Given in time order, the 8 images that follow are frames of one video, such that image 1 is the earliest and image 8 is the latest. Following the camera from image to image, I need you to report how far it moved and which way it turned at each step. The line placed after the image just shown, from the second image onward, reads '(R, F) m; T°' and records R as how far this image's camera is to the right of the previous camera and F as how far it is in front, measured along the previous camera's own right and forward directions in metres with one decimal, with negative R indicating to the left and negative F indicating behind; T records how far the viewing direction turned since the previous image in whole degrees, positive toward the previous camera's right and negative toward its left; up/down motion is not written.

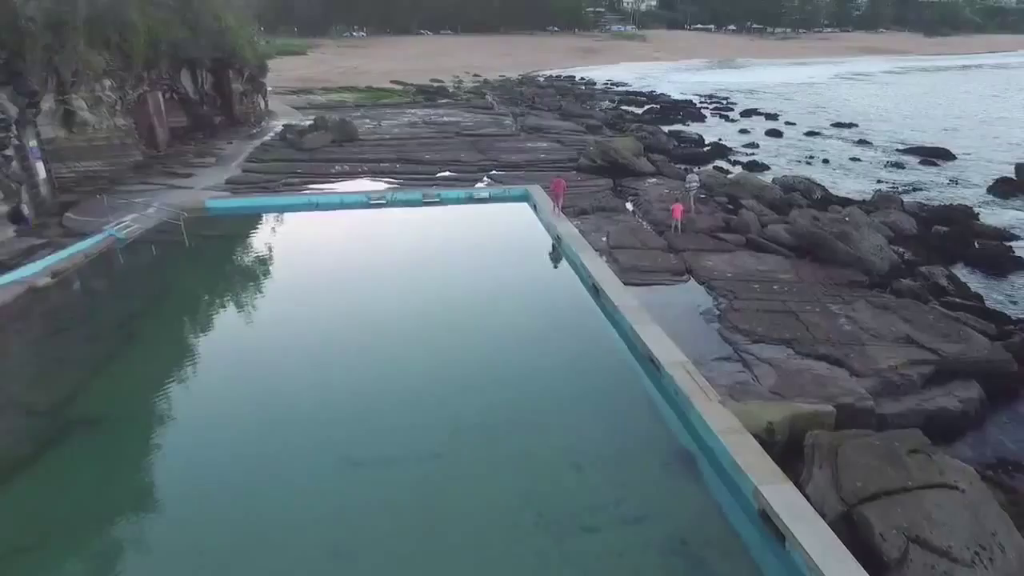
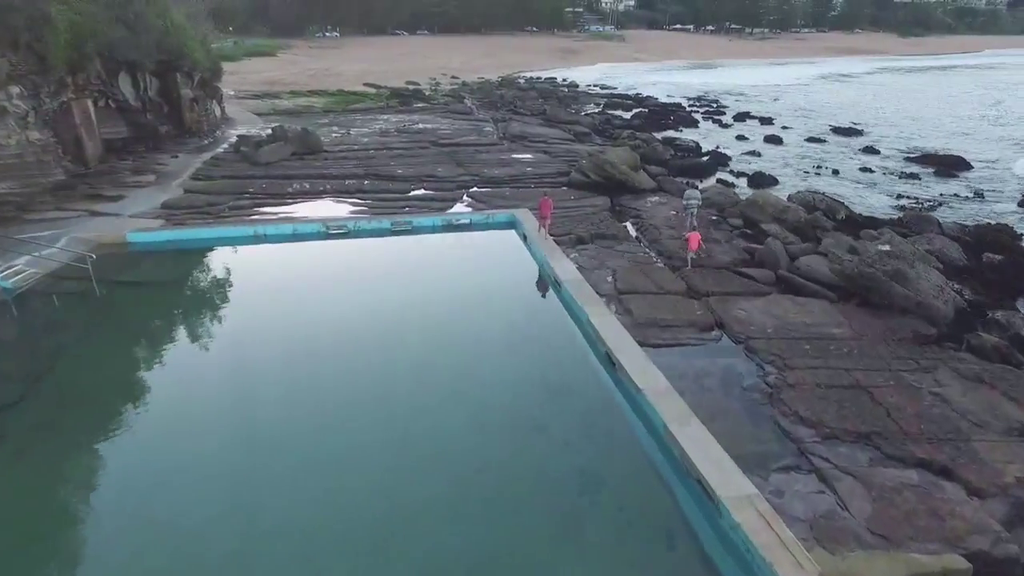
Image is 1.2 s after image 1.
(-0.1, +2.9) m; +2°
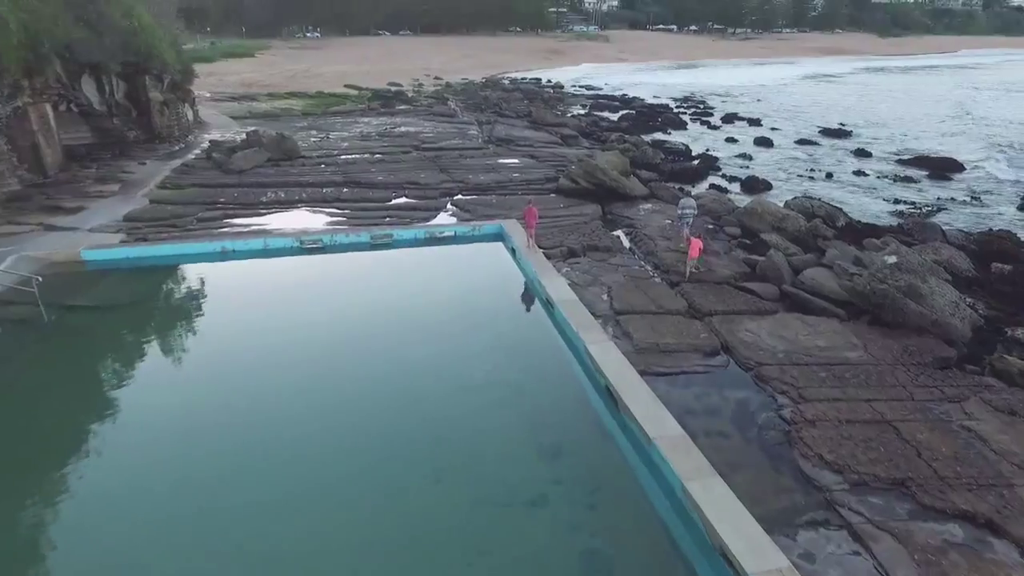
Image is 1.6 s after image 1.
(-0.1, +1.0) m; +1°
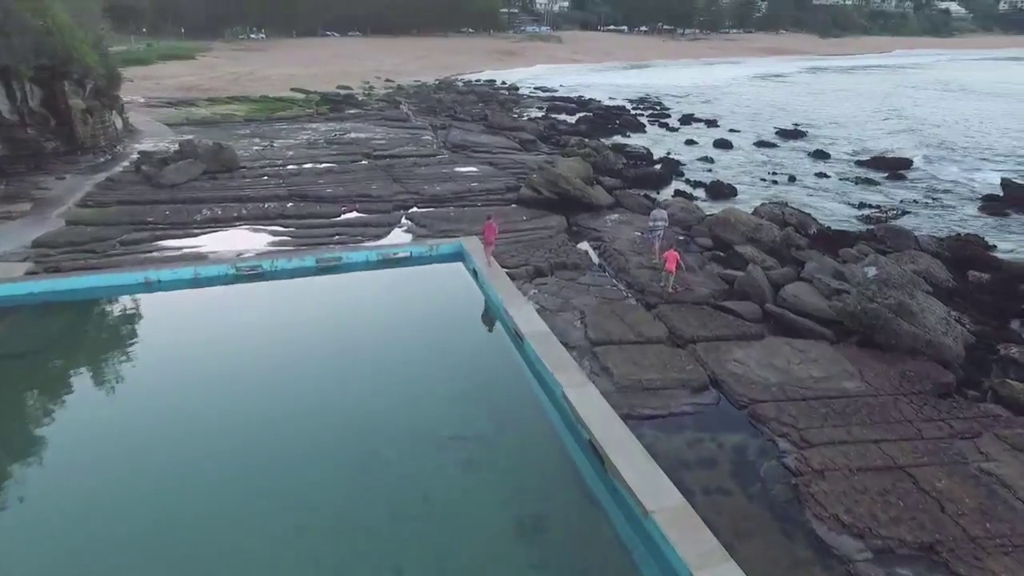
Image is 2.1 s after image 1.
(-0.1, +1.3) m; +4°
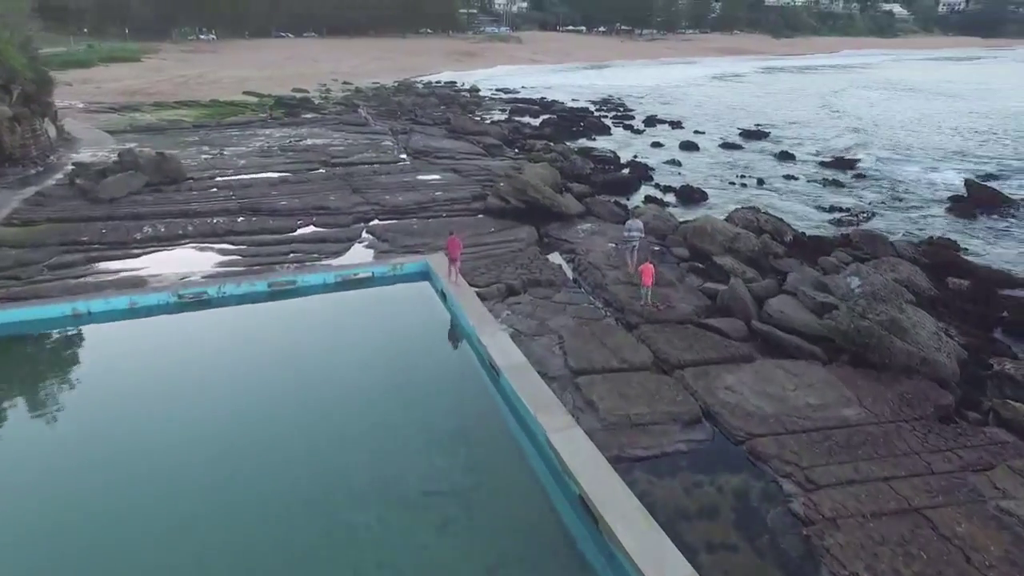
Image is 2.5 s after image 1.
(-0.1, +0.9) m; +3°
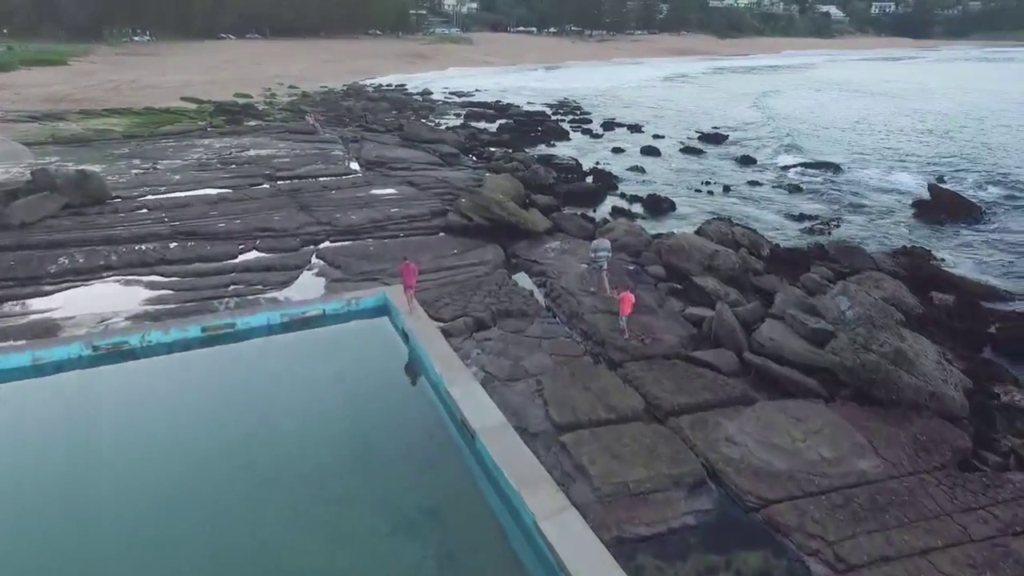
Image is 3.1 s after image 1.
(-0.2, +1.3) m; +4°
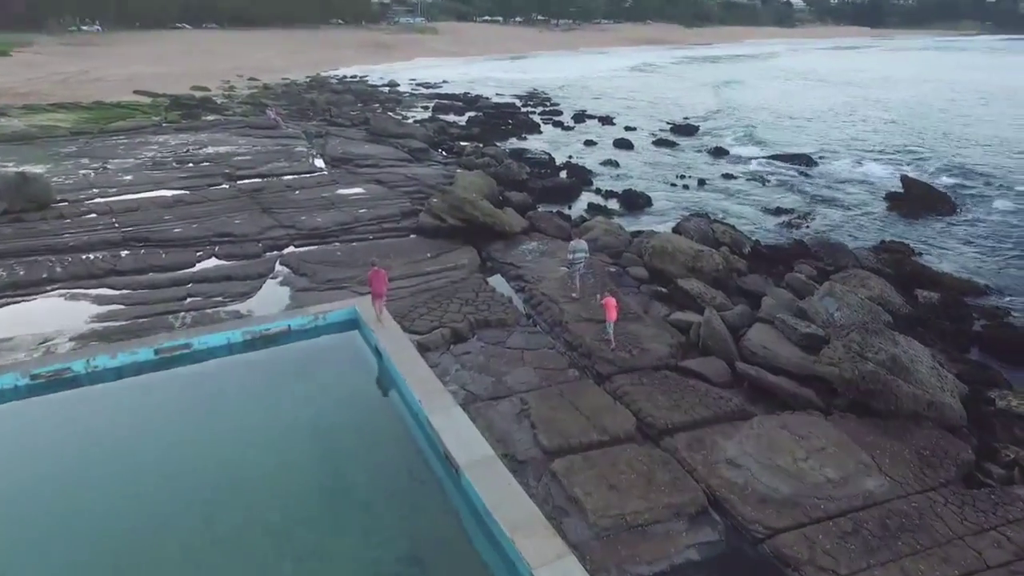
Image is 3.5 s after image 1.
(-0.2, +0.7) m; +3°
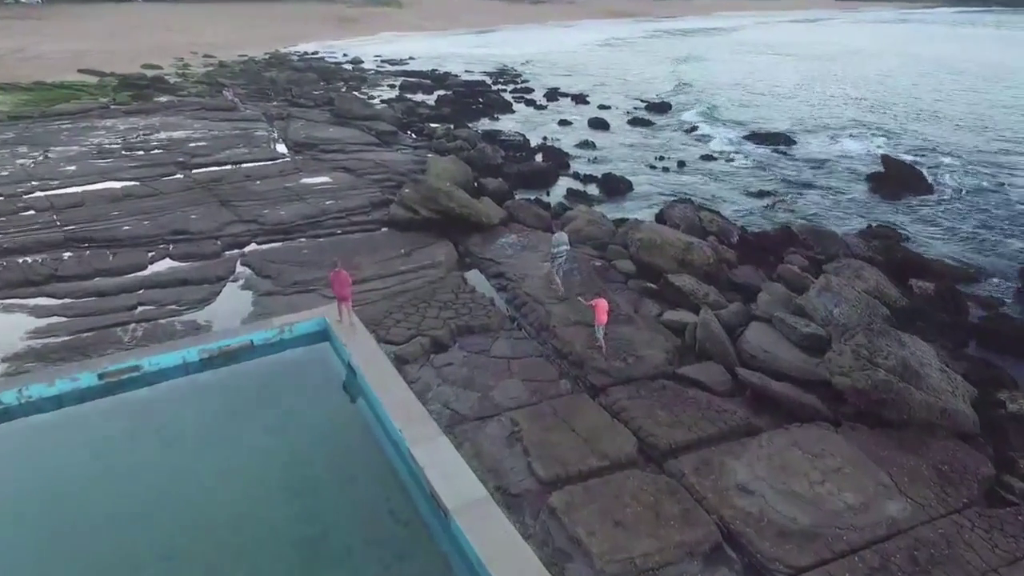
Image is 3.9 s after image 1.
(-0.2, +0.9) m; +3°
